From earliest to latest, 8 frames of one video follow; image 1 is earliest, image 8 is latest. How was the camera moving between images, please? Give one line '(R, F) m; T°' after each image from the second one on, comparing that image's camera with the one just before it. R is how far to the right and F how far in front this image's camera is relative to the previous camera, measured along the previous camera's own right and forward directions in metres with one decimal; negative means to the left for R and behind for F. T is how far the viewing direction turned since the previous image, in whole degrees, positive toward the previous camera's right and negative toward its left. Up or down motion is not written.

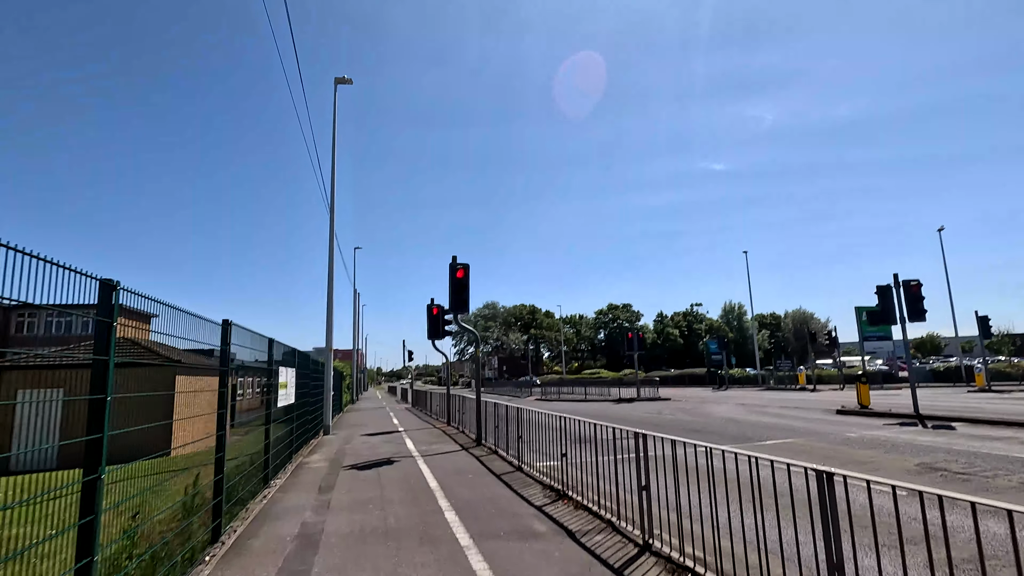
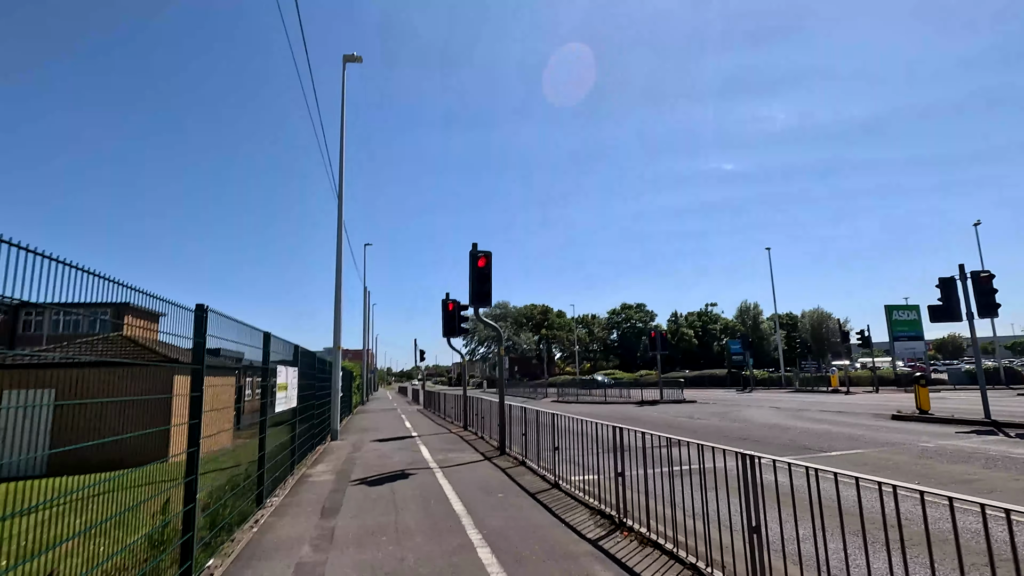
(-0.4, +1.4) m; -1°
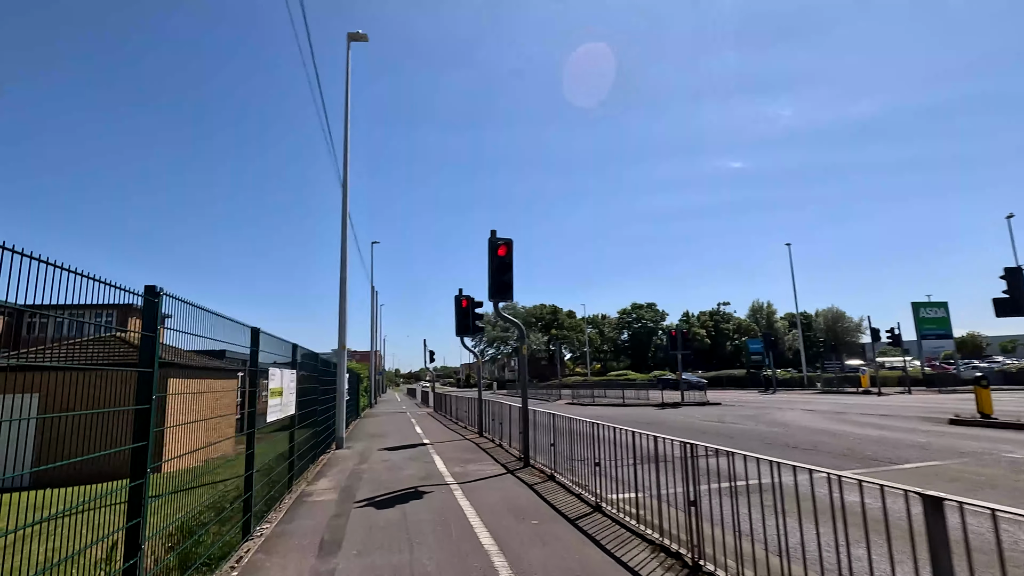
(-0.3, +1.3) m; -1°
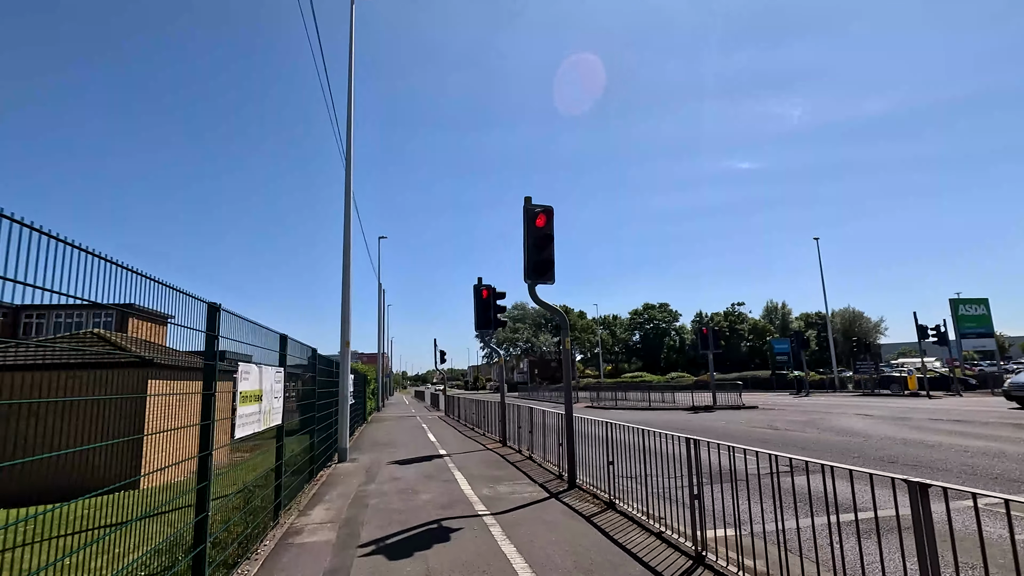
(-0.5, +2.0) m; -1°
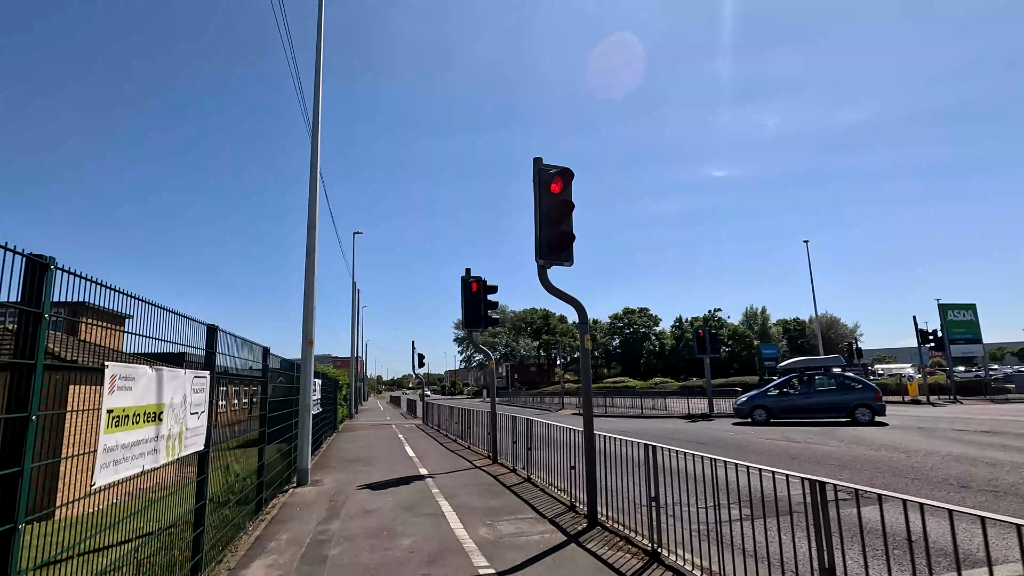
(-0.3, +1.9) m; +2°
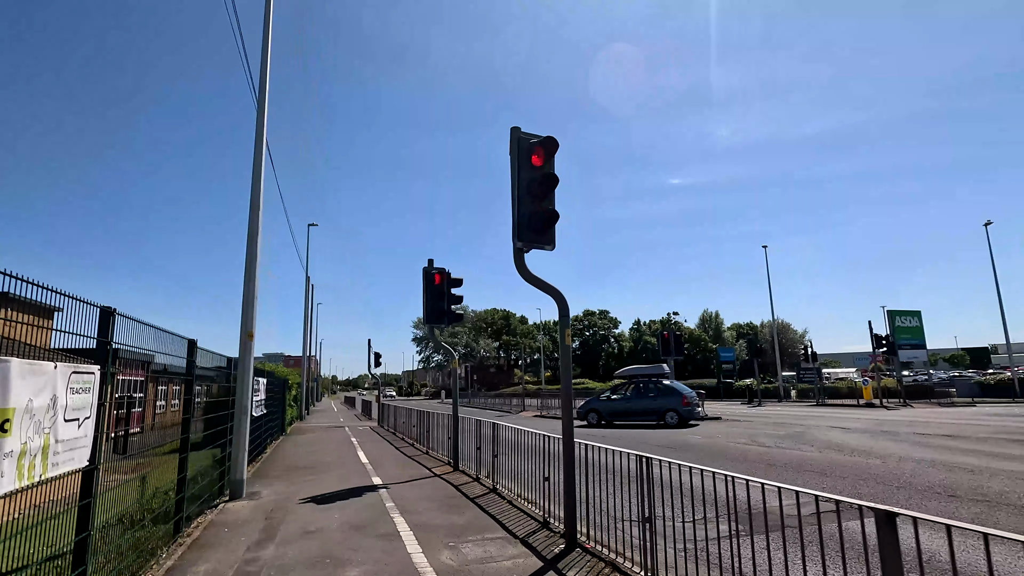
(-0.1, +0.9) m; +4°
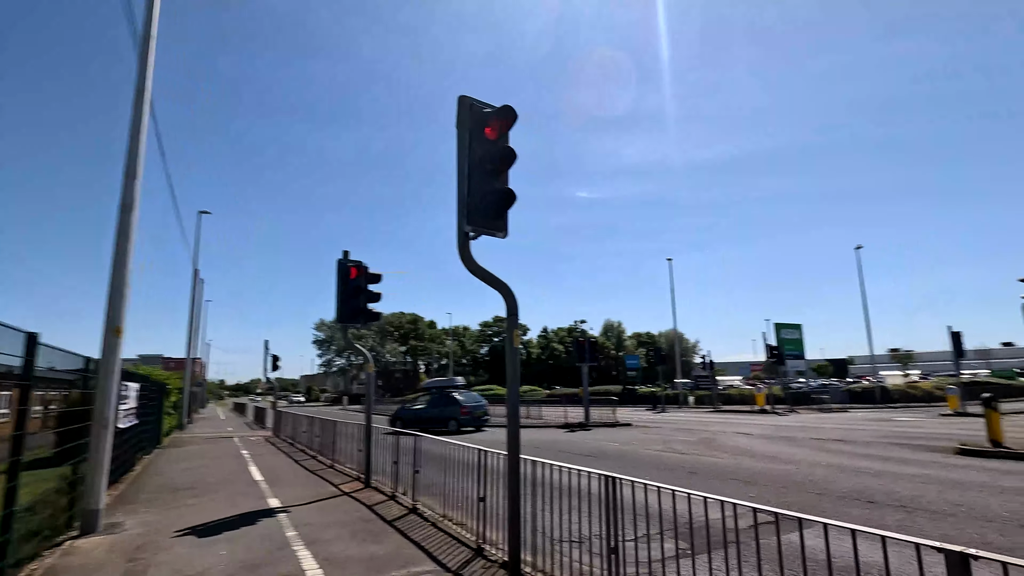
(-0.3, +0.9) m; +9°
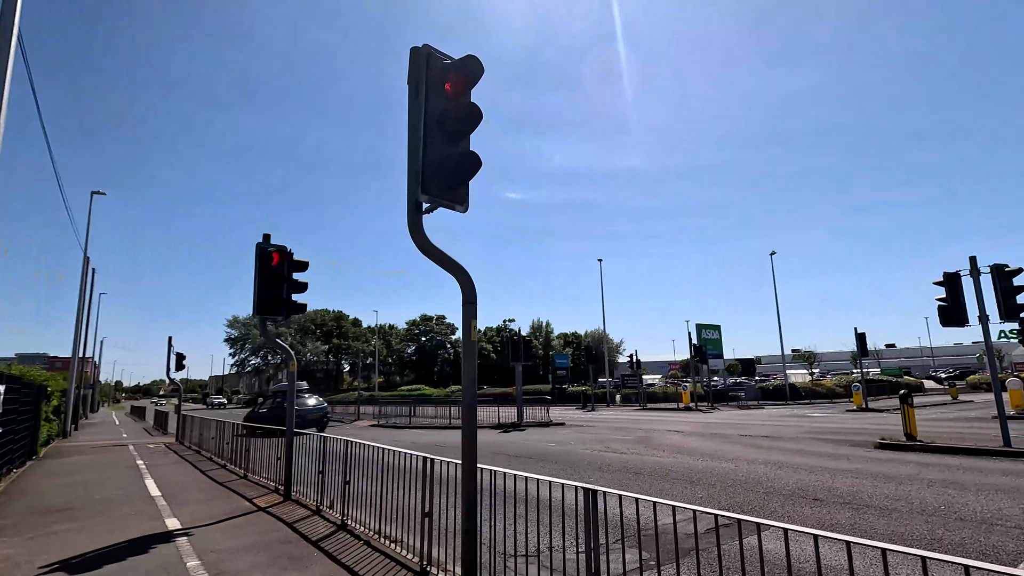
(-0.2, +0.8) m; +7°
